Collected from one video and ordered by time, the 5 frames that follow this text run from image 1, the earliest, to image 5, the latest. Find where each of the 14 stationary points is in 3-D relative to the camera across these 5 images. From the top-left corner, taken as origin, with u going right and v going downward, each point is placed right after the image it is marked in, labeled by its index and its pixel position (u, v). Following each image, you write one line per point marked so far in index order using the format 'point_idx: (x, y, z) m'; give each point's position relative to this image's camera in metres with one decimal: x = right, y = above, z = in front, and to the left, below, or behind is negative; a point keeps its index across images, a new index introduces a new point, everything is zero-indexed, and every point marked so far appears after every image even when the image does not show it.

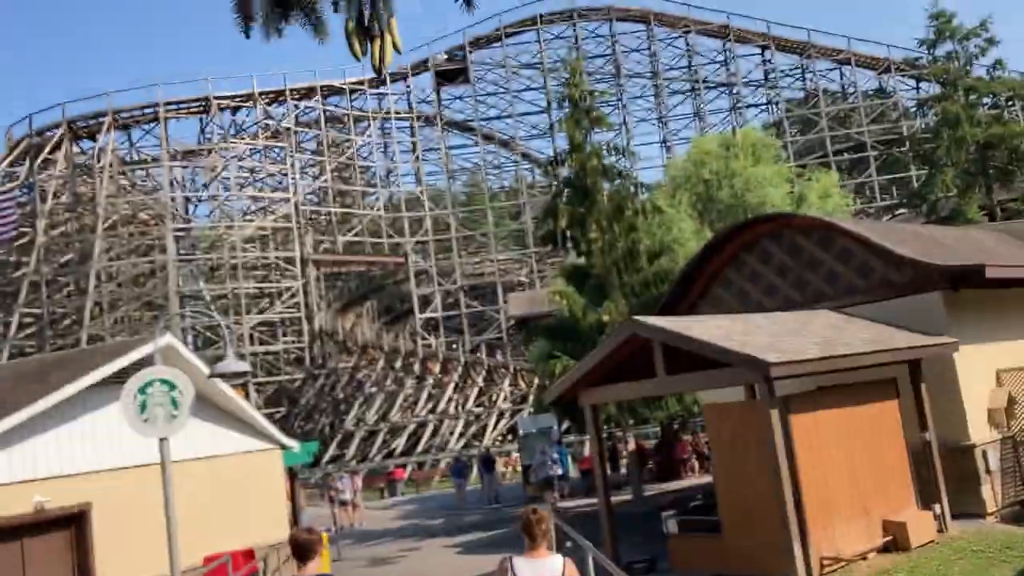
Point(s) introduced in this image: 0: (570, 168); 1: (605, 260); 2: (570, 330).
0: (+1.2, +2.5, +19.6) m
1: (+1.9, +0.6, +19.1) m
2: (+1.2, -0.8, +19.5) m
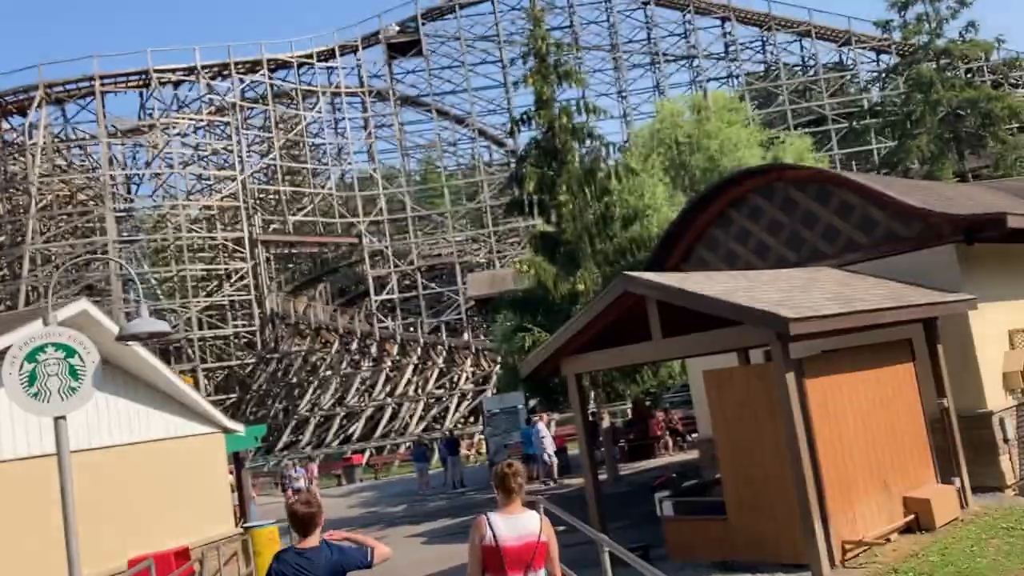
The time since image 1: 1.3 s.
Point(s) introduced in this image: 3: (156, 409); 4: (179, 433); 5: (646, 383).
0: (+0.5, +3.2, +18.2) m
1: (+1.2, +1.2, +17.8) m
2: (+0.5, -0.2, +18.2) m
3: (-4.7, -1.6, +12.0) m
4: (-4.4, -1.9, +12.4) m
5: (+2.7, -2.0, +18.7) m
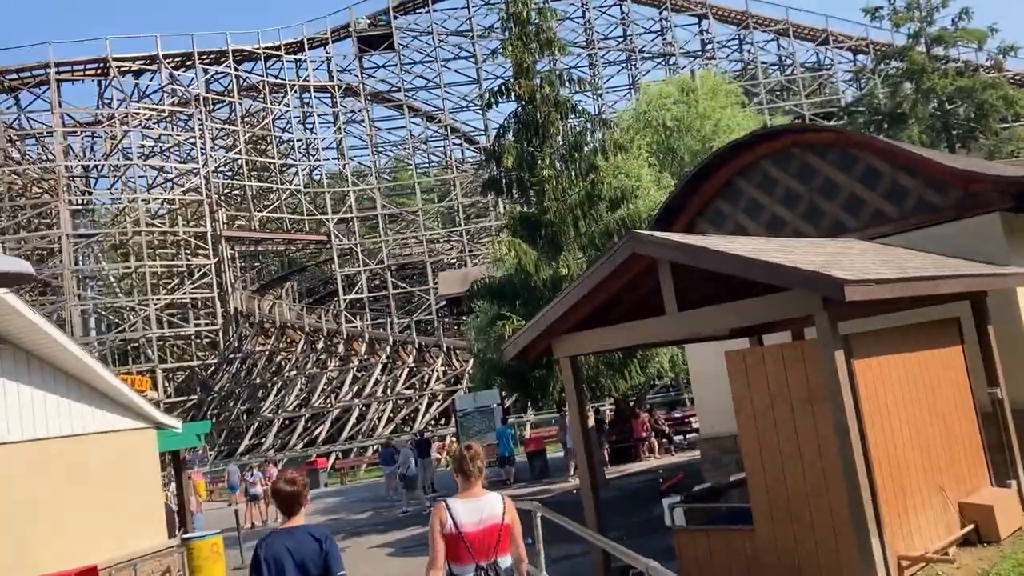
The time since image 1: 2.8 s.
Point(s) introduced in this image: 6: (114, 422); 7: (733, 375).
0: (+0.1, +3.4, +16.7) m
1: (+0.8, +1.4, +16.2) m
2: (+0.1, 0.0, +16.6) m
3: (-4.9, -1.3, +10.2) m
4: (-4.6, -1.6, +10.7) m
5: (+2.3, -1.7, +17.2) m
6: (-4.6, -1.5, +10.7) m
7: (+1.9, -0.7, +7.8) m
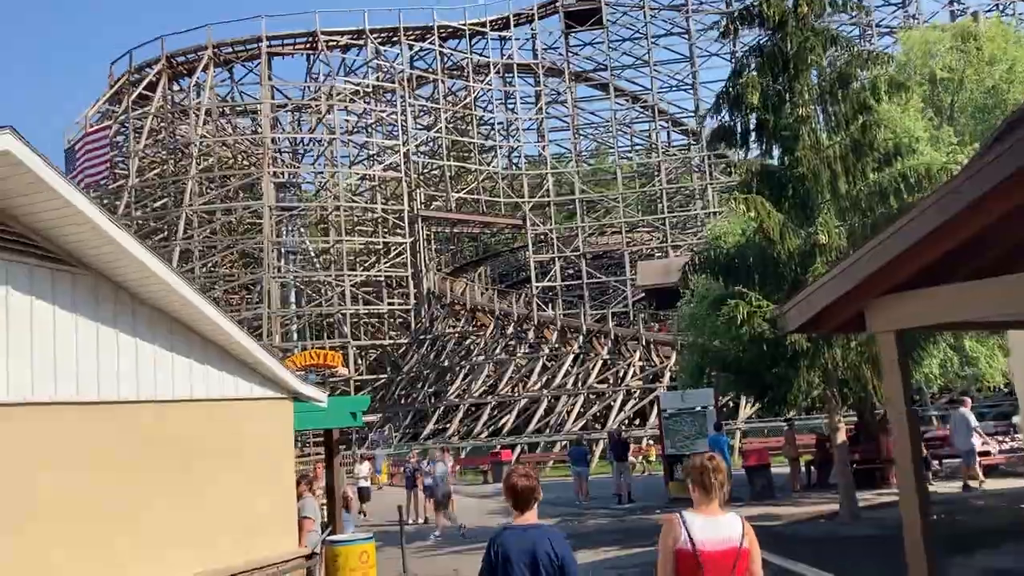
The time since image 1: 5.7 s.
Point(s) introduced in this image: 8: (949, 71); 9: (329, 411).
0: (+3.6, +3.8, +13.3) m
1: (+4.2, +1.8, +12.7) m
2: (+3.5, +0.4, +13.3) m
3: (-2.8, -0.6, +8.1) m
4: (-2.5, -1.0, +8.5) m
5: (+5.6, -1.4, +13.4) m
6: (-2.5, -0.9, +8.5) m
7: (+3.3, -0.4, +4.3) m
8: (+8.6, +4.3, +18.1) m
9: (-2.1, -1.4, +10.6) m
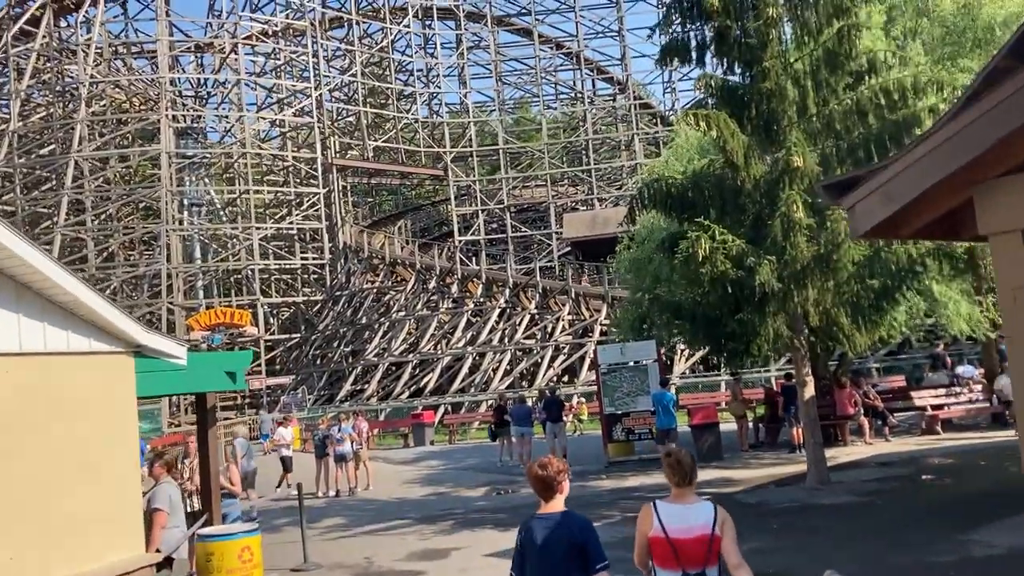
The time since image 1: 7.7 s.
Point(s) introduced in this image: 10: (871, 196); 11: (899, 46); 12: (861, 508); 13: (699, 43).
0: (+2.6, +4.6, +11.5) m
1: (+3.2, +2.6, +11.0) m
2: (+2.5, +1.2, +11.6) m
3: (-3.3, -0.1, +5.9) m
4: (-3.0, -0.4, +6.3) m
5: (+4.6, -0.6, +12.0) m
6: (-3.0, -0.4, +6.3) m
7: (+3.1, 0.0, +2.6) m
8: (+7.2, +5.3, +16.6) m
9: (-2.8, -0.7, +8.5) m
10: (+1.5, +0.5, +4.1) m
11: (+5.9, +3.8, +14.5) m
12: (+3.8, -2.4, +10.0) m
13: (+2.4, +3.1, +11.7) m
